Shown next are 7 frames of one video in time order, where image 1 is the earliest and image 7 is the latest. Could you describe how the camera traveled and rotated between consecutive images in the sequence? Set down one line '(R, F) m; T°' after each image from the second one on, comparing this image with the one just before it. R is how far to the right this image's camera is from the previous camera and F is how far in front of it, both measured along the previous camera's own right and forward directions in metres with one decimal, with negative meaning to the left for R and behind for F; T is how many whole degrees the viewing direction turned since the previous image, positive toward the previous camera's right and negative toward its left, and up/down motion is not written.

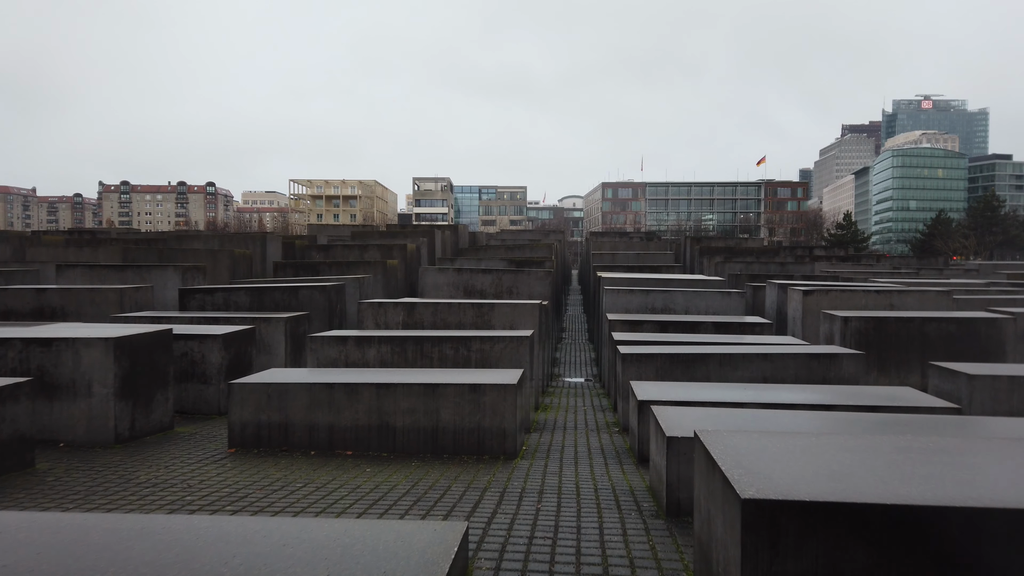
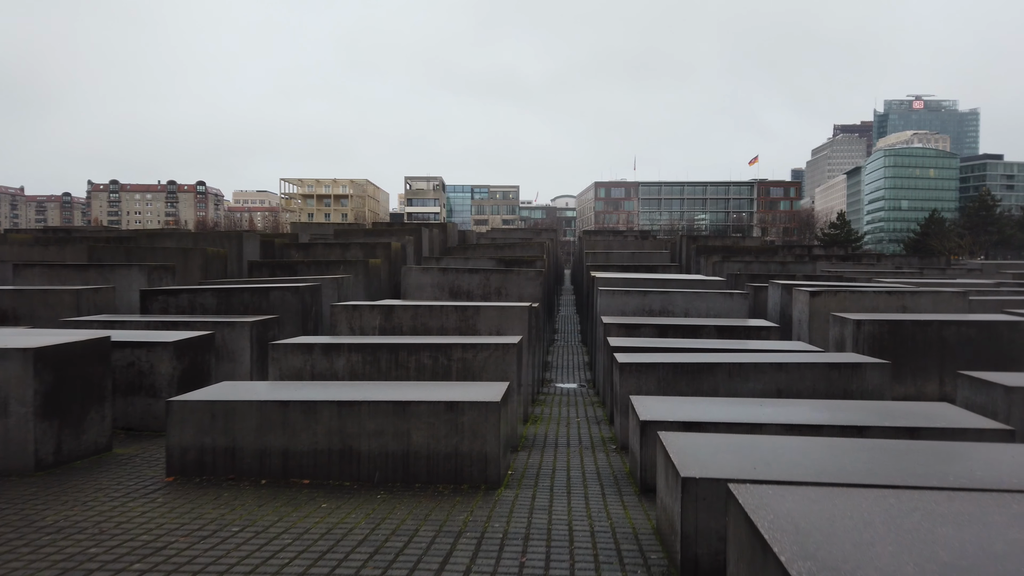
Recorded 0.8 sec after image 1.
(+0.1, +0.9) m; +1°
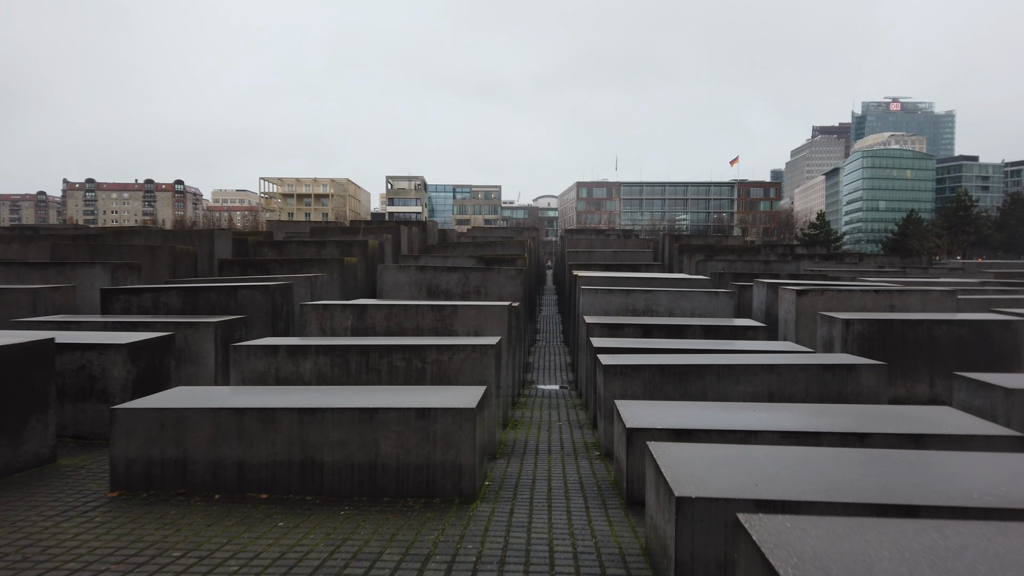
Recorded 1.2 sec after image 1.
(0.0, +0.4) m; +1°
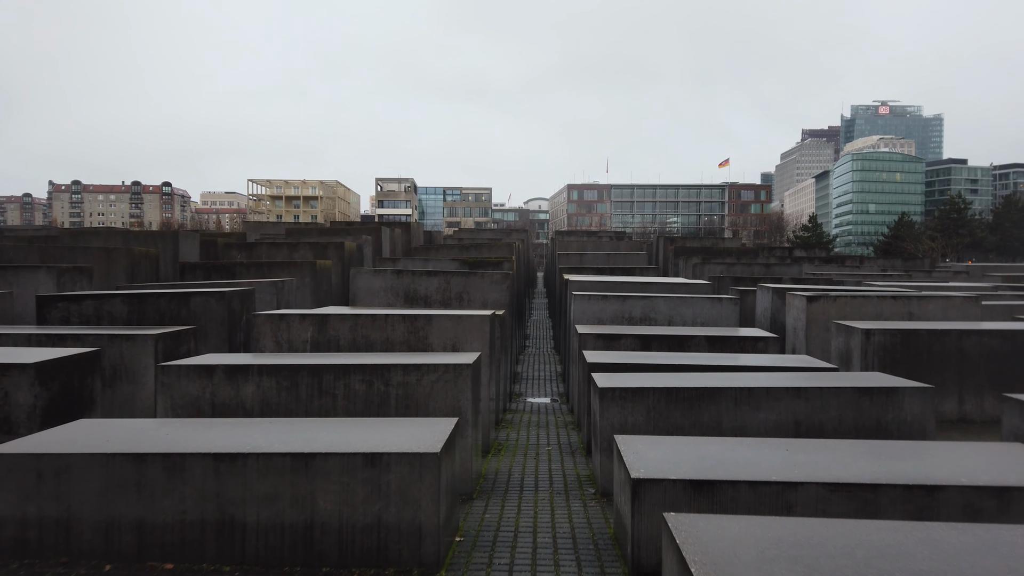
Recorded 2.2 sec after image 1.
(+0.1, +1.1) m; +1°
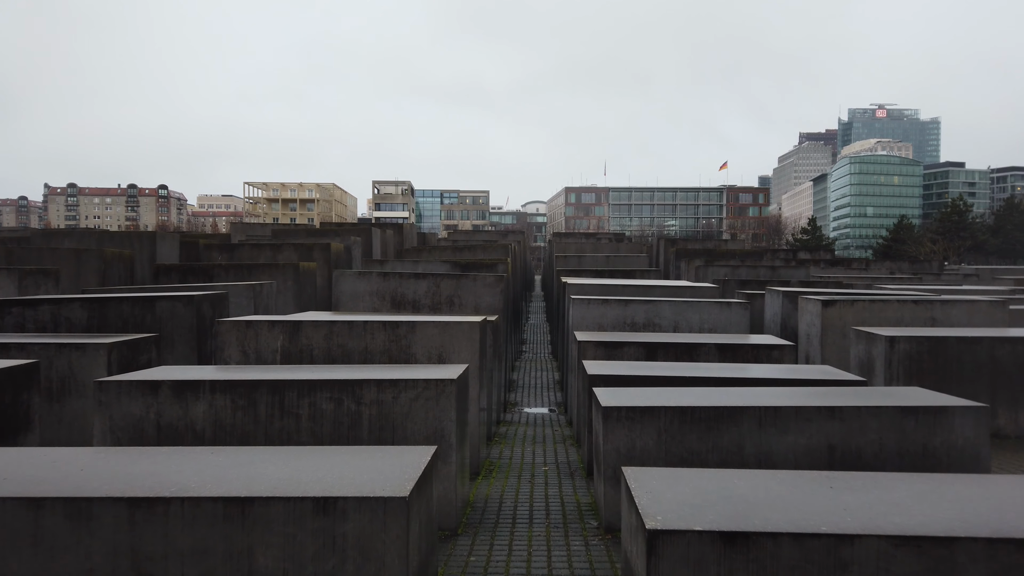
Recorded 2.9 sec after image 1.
(+0.1, +0.8) m; 0°
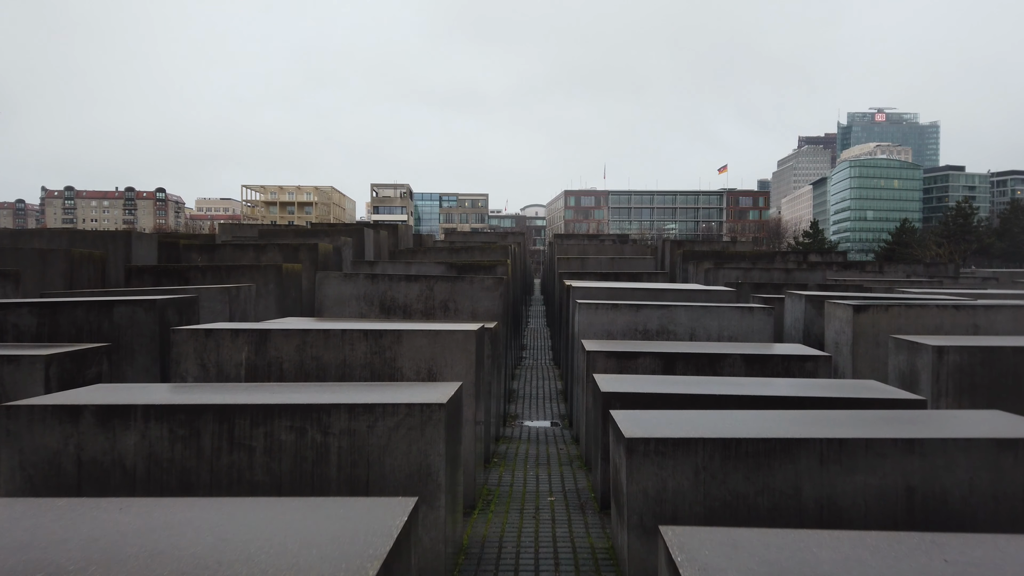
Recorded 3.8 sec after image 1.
(0.0, +1.0) m; 0°
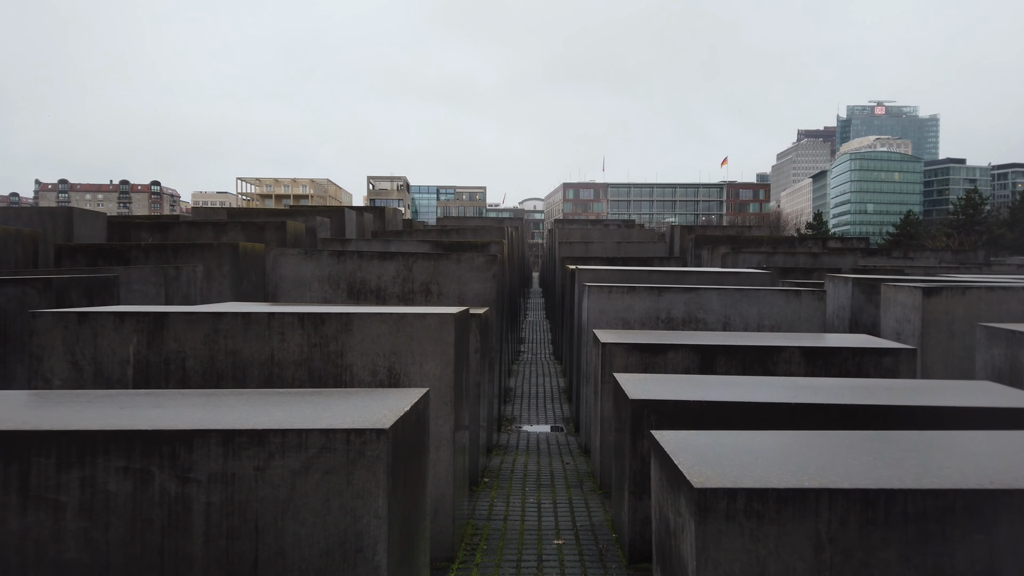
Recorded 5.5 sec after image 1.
(0.0, +1.7) m; 0°
